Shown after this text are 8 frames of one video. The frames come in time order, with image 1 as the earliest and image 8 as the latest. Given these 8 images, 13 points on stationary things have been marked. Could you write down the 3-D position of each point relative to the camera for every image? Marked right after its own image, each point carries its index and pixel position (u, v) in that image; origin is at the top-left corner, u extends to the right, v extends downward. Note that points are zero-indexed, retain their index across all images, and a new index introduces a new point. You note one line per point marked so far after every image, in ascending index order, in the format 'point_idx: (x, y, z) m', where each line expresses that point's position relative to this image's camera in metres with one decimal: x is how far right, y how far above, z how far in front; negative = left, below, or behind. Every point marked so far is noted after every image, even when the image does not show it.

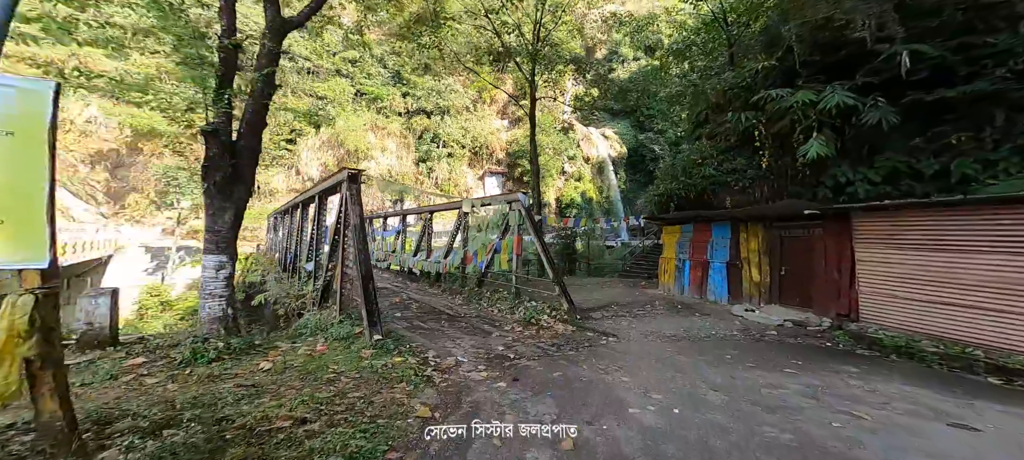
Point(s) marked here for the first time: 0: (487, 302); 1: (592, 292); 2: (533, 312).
0: (-0.6, -1.6, +9.2) m
1: (+2.0, -1.5, +9.7) m
2: (+0.4, -1.6, +7.7) m
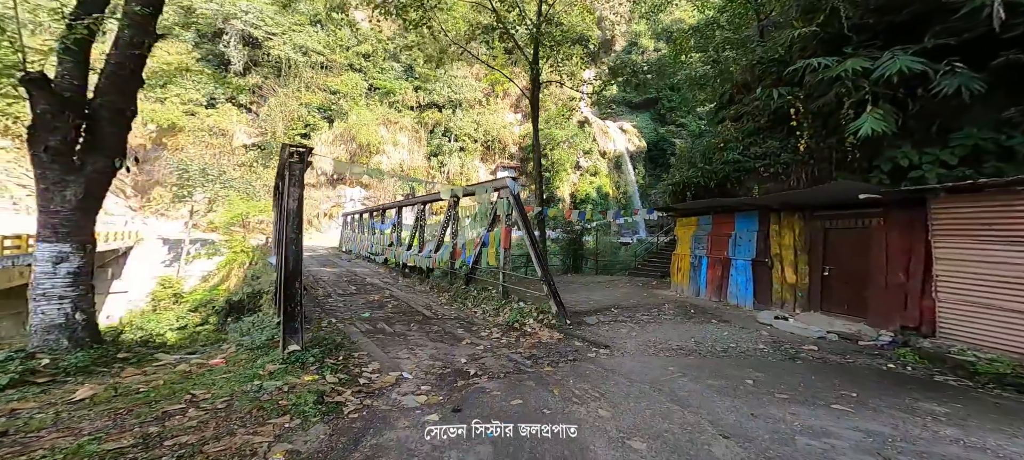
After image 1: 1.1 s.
0: (-0.9, -1.4, +8.1) m
1: (+1.7, -1.3, +8.4) m
2: (+0.1, -1.4, +6.6) m
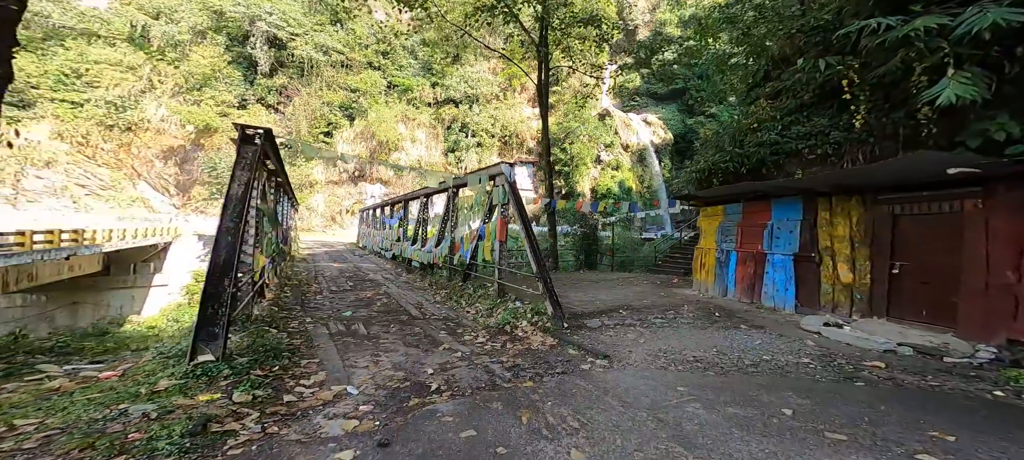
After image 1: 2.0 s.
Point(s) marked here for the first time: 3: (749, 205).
0: (-0.9, -1.2, +7.3) m
1: (+1.7, -1.2, +7.5) m
2: (0.0, -1.2, +5.7) m
3: (+3.9, +0.4, +6.5) m
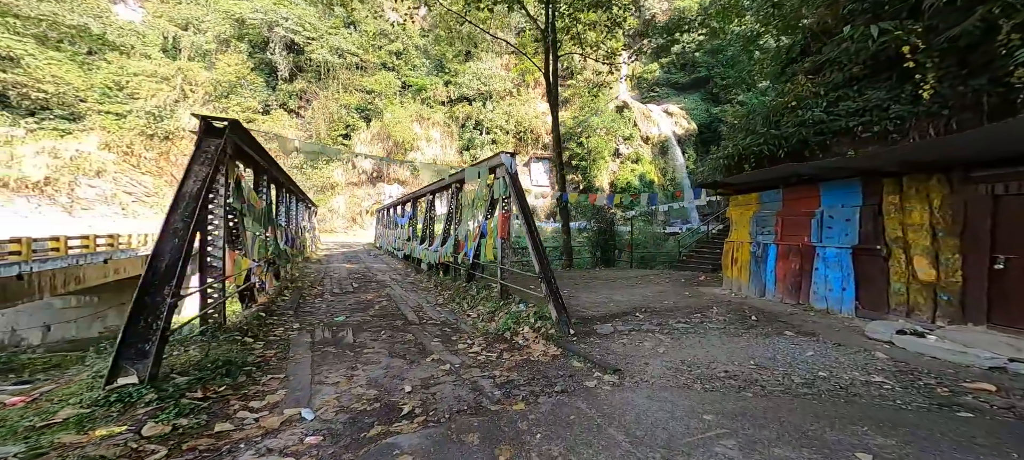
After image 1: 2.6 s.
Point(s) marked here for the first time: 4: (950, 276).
0: (-0.8, -1.2, +6.7) m
1: (+1.9, -1.0, +6.8) m
2: (0.0, -1.2, +5.1) m
3: (+4.0, +0.6, +5.6) m
4: (+4.5, -0.5, +4.4) m
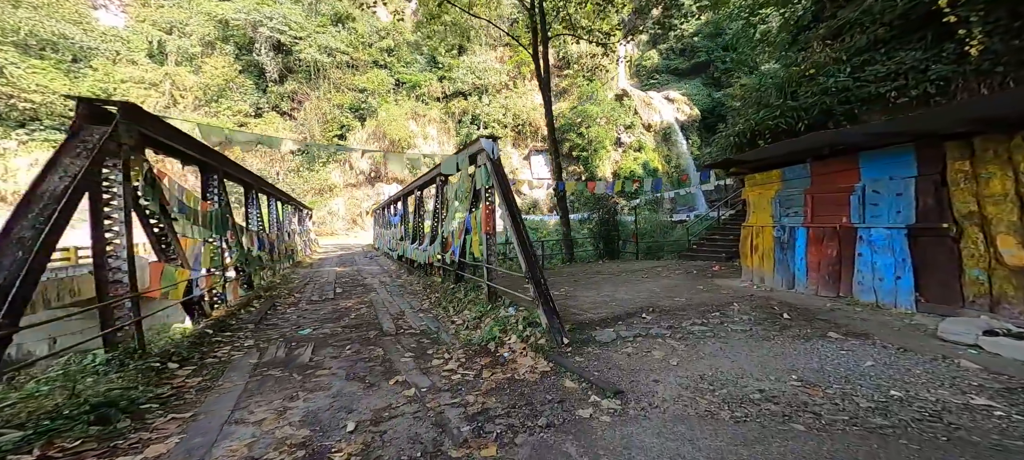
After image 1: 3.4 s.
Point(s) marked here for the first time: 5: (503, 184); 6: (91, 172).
0: (-0.9, -1.1, +6.0) m
1: (+1.7, -0.9, +6.0) m
2: (-0.2, -1.1, +4.4) m
3: (+3.8, +0.8, +4.8) m
4: (+4.3, -0.2, +3.6) m
5: (-0.1, +0.6, +4.9) m
6: (-3.2, +0.5, +3.1) m
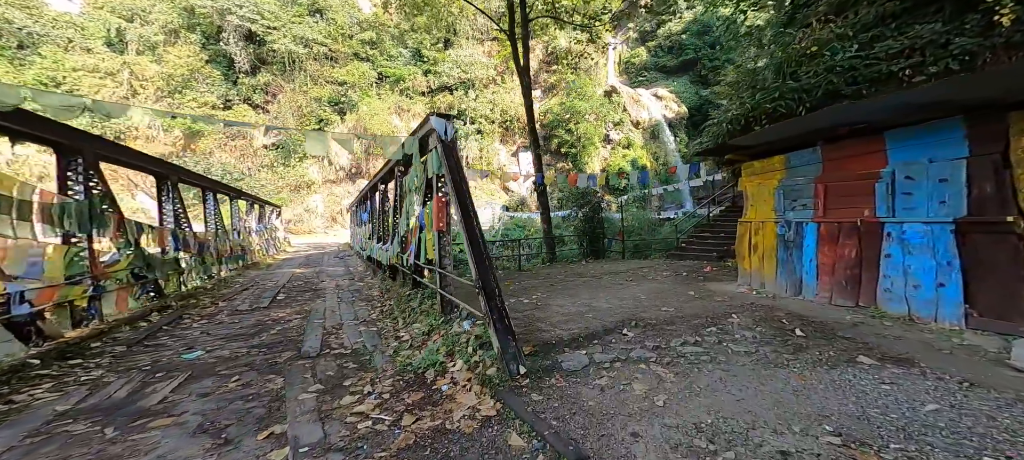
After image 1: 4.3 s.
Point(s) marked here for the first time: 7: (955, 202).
0: (-1.4, -1.1, +5.1) m
1: (+1.2, -0.8, +5.2) m
2: (-0.6, -1.0, +3.5) m
3: (+3.3, +0.9, +4.0) m
4: (+3.9, -0.2, +2.8) m
5: (-0.6, +0.6, +4.0) m
6: (-3.6, +0.5, +2.2) m
7: (+3.4, +0.2, +3.1) m
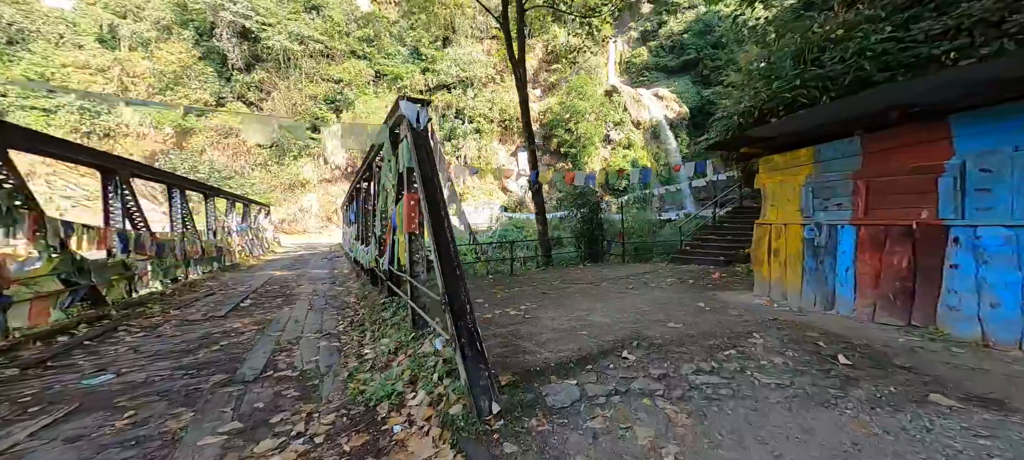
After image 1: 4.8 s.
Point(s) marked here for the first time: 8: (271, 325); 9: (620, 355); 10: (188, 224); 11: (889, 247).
0: (-1.6, -1.1, +4.5) m
1: (+1.1, -0.8, +4.6) m
2: (-0.8, -1.0, +2.9) m
3: (+3.1, +0.8, +3.4) m
4: (+3.7, -0.2, +2.2) m
5: (-0.7, +0.6, +3.4) m
6: (-3.8, +0.5, +1.6) m
7: (+3.2, +0.2, +2.5) m
8: (-2.7, -1.1, +4.5) m
9: (+0.8, -0.9, +3.0) m
10: (-6.4, +0.1, +7.9) m
11: (+3.1, -0.1, +3.3) m
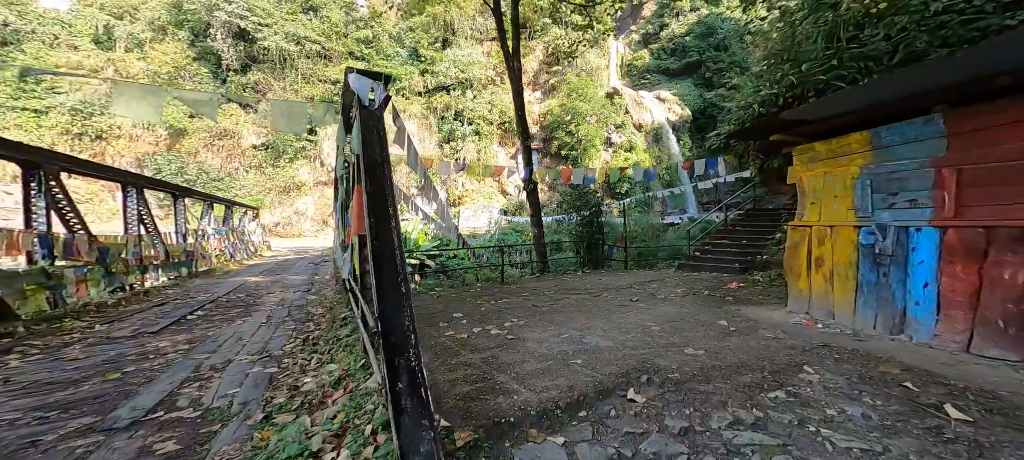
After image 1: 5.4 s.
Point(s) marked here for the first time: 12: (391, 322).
0: (-1.7, -1.1, +3.7) m
1: (+0.9, -0.9, +3.8) m
2: (-1.0, -1.0, +2.1) m
3: (+2.9, +0.8, +2.7) m
4: (+3.6, -0.2, +1.5) m
5: (-0.9, +0.6, +2.6) m
6: (-3.9, +0.5, +0.8) m
7: (+3.1, +0.2, +1.7) m
8: (-2.9, -1.1, +3.8) m
9: (+0.6, -0.9, +2.3) m
10: (-6.6, +0.1, +7.2) m
11: (+3.0, -0.1, +2.5) m
12: (-0.6, -0.4, +2.0) m
